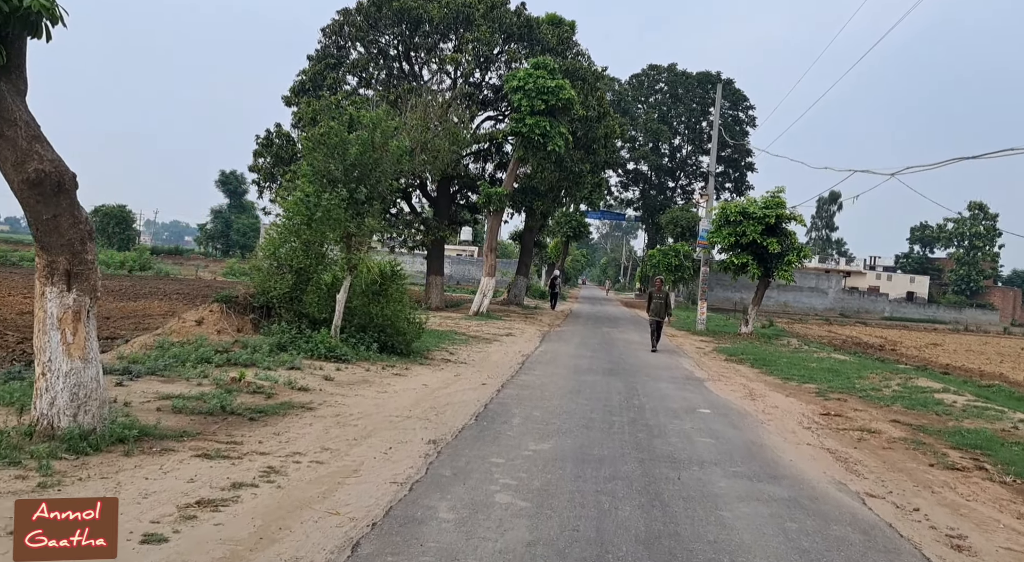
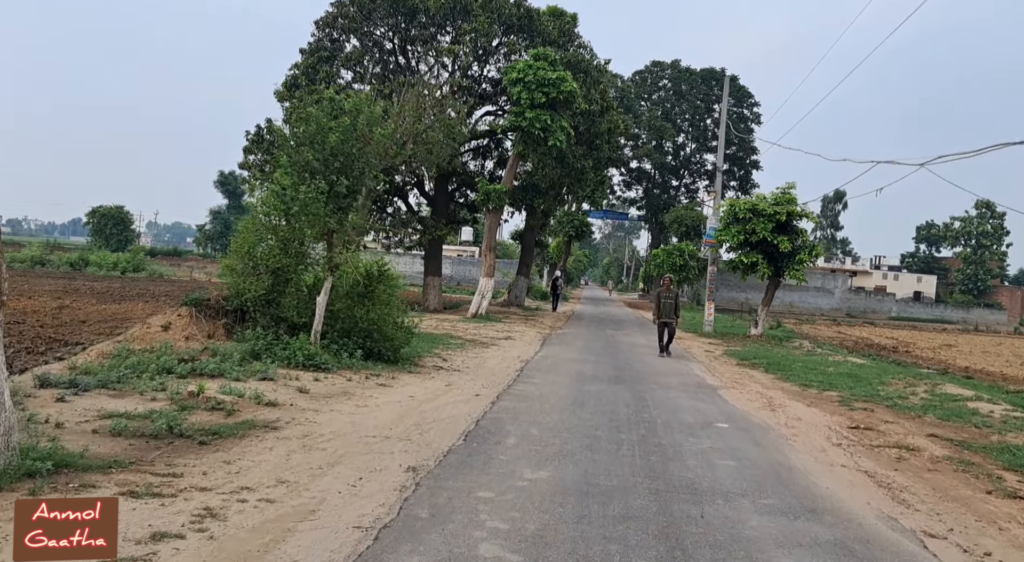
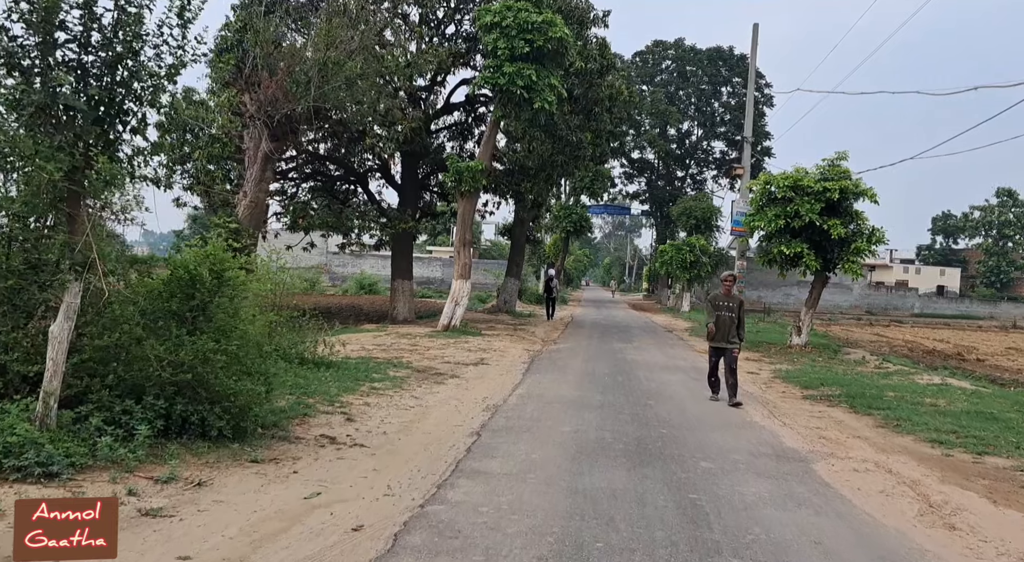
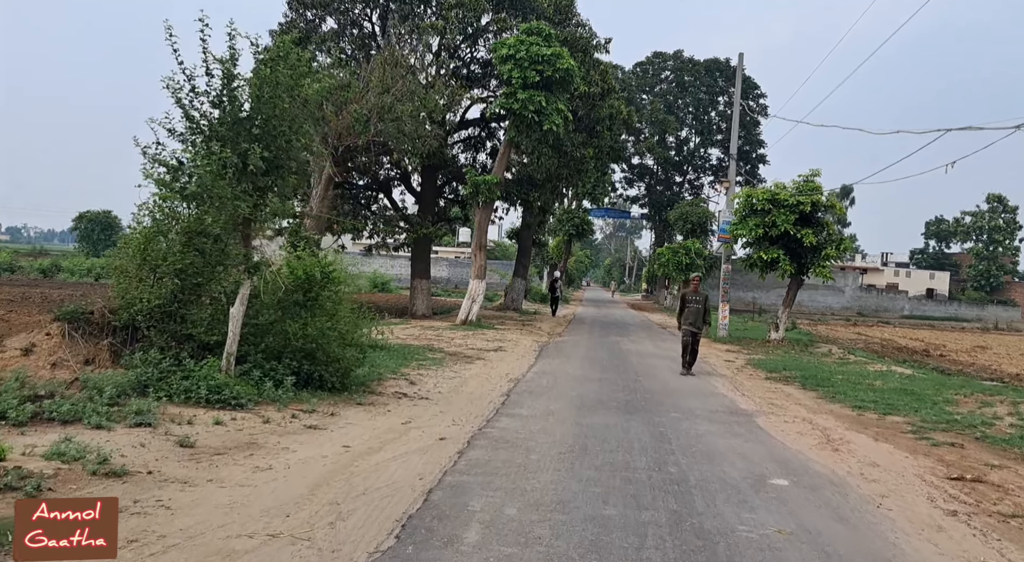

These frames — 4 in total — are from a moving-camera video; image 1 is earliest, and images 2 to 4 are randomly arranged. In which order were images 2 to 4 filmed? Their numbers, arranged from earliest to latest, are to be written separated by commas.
2, 4, 3
